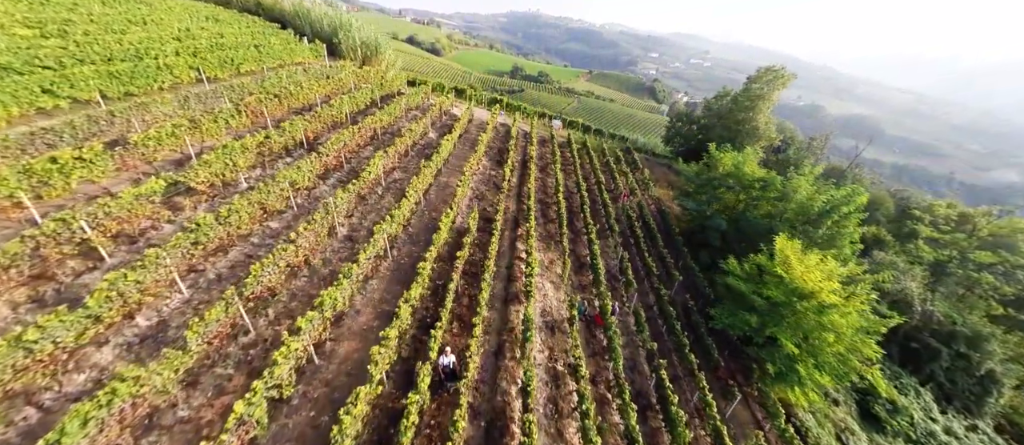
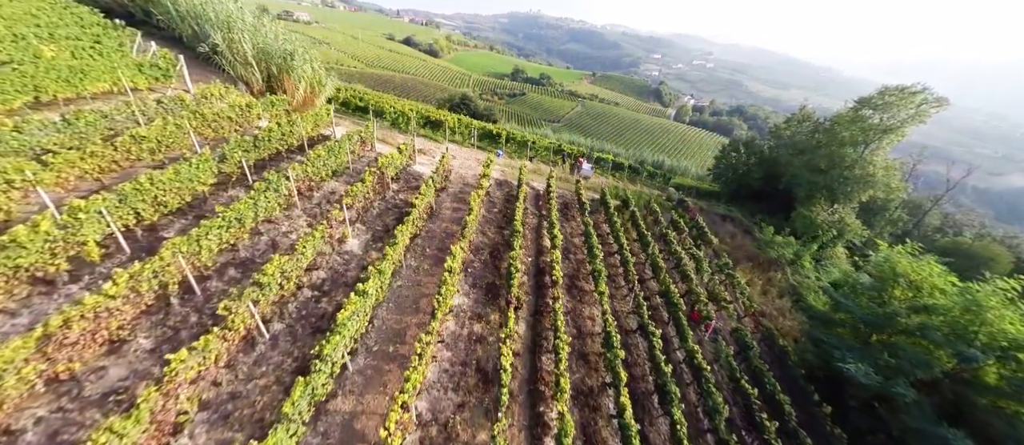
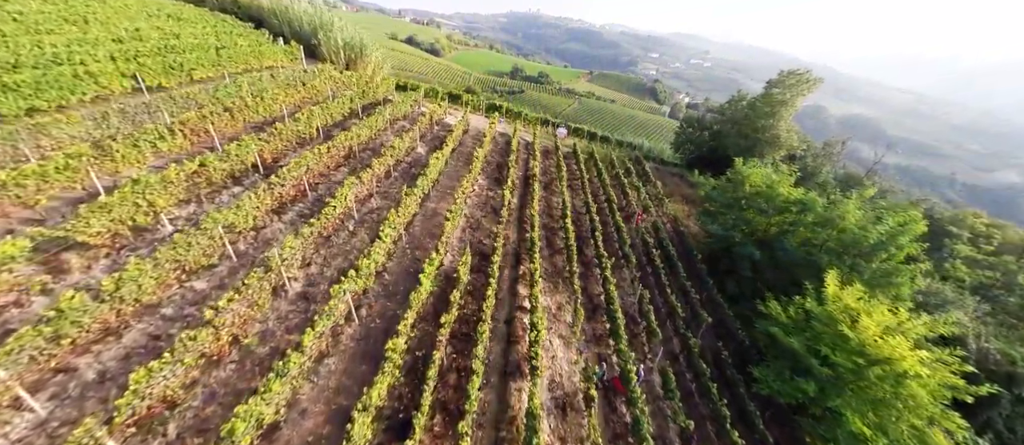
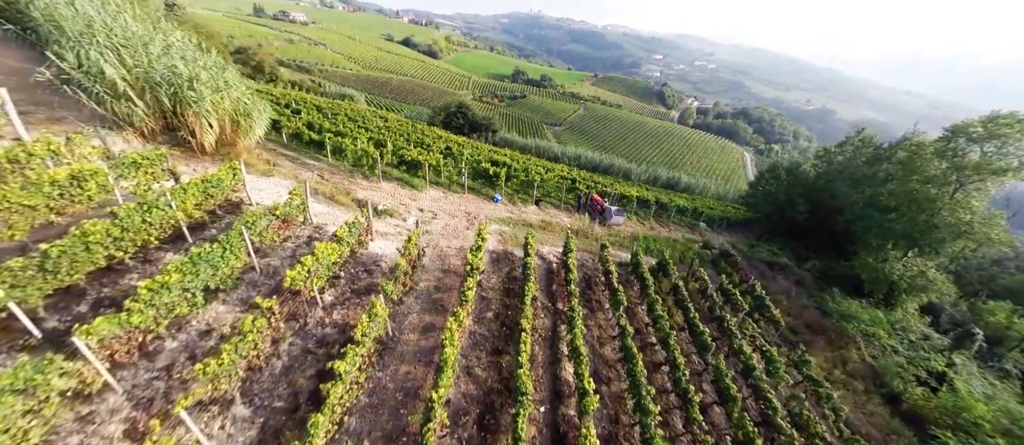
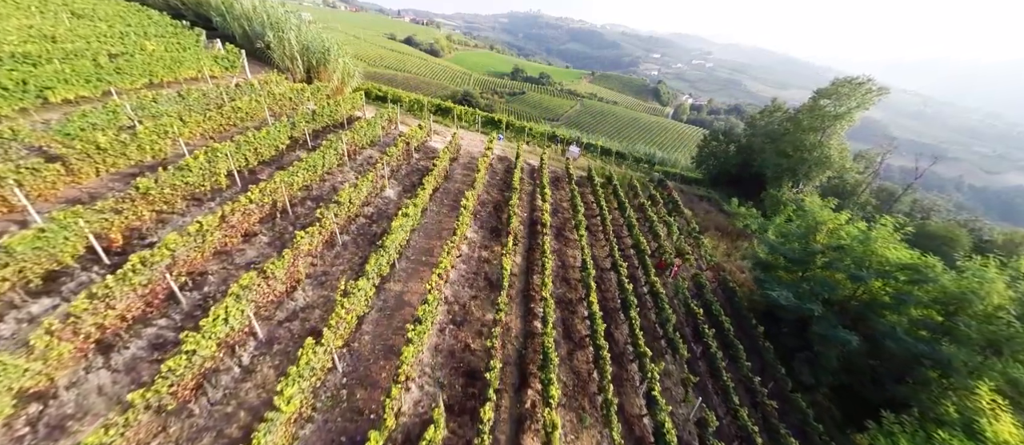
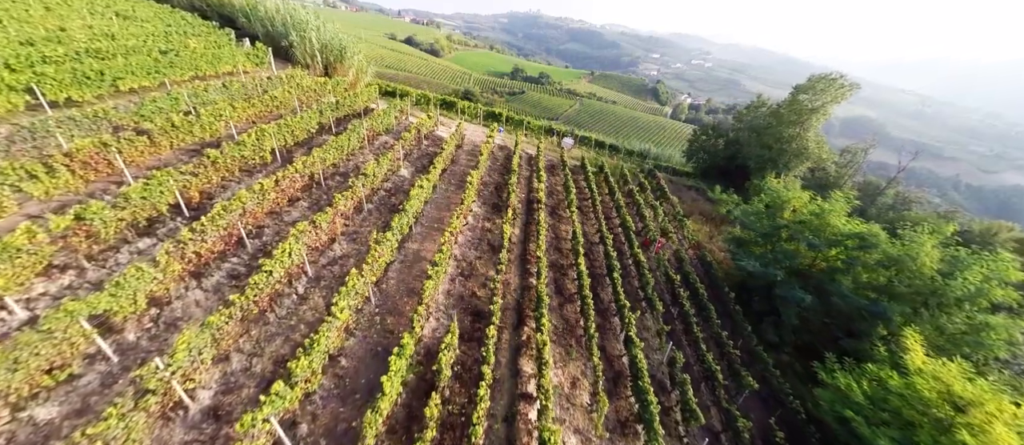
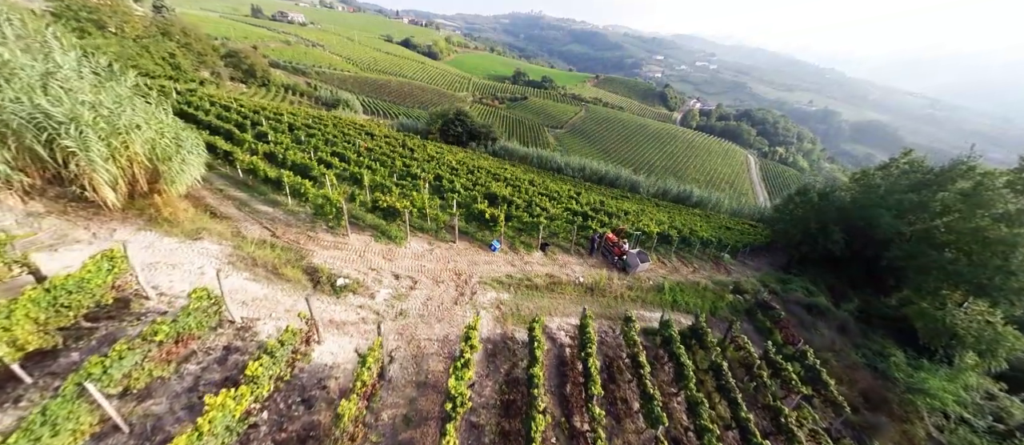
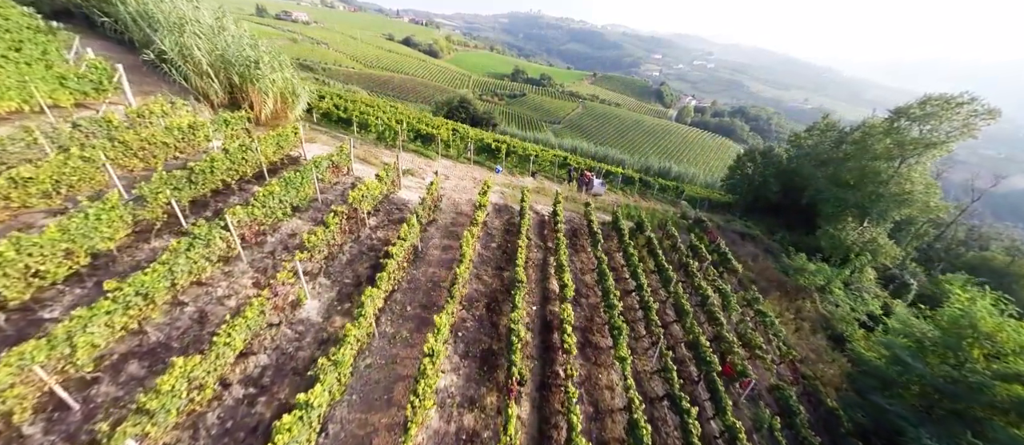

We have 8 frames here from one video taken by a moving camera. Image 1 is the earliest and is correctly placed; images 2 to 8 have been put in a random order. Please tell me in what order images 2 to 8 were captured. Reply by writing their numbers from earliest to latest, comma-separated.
3, 6, 5, 2, 8, 4, 7
